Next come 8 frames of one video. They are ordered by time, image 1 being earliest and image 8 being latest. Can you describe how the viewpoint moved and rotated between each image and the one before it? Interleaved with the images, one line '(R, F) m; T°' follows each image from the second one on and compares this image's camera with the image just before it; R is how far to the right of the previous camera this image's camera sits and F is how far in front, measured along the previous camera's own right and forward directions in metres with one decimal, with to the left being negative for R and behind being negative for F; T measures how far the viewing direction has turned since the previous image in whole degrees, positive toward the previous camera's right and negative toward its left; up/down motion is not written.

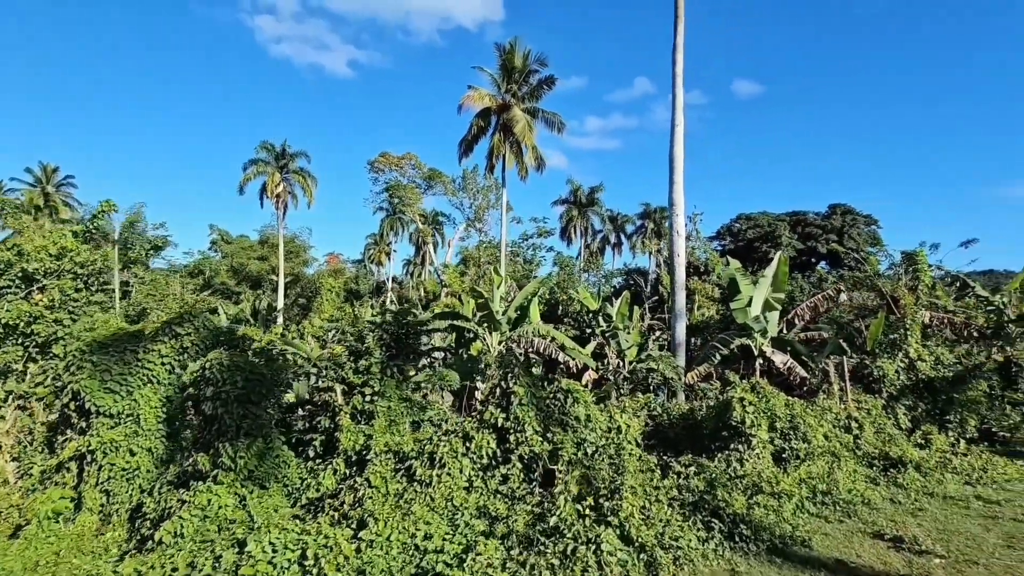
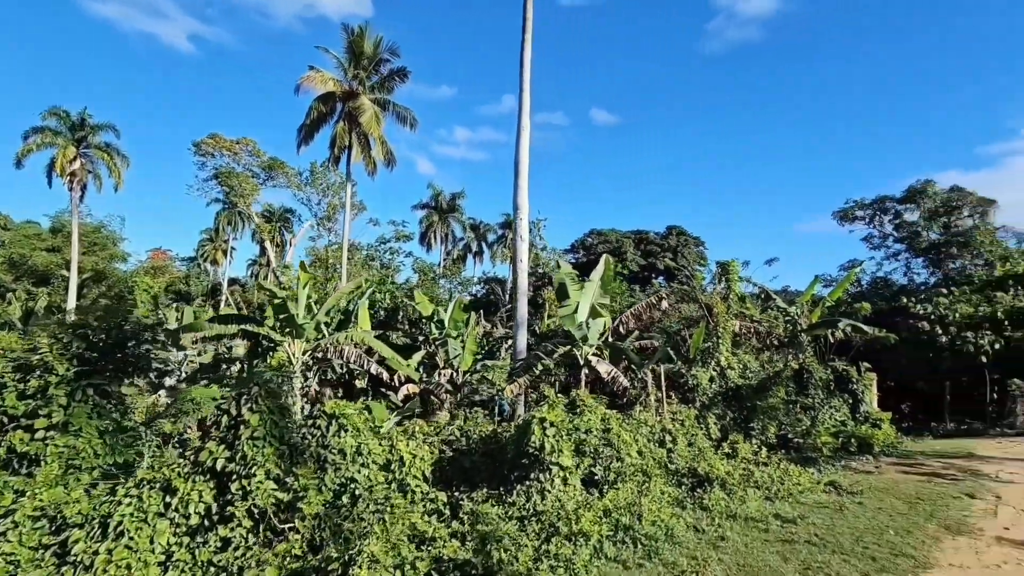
(+1.1, +1.2) m; +15°
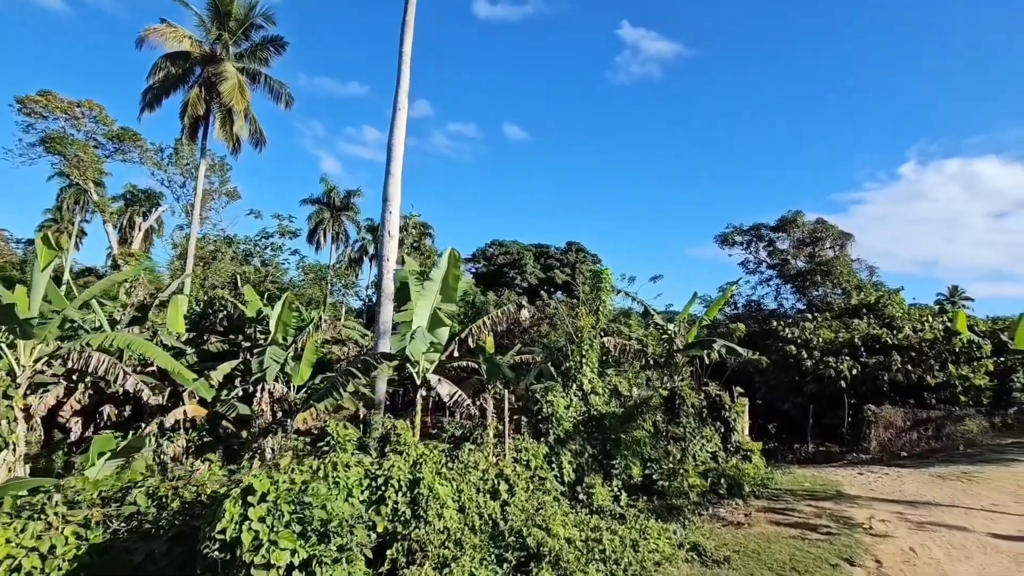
(+1.2, +1.8) m; +11°
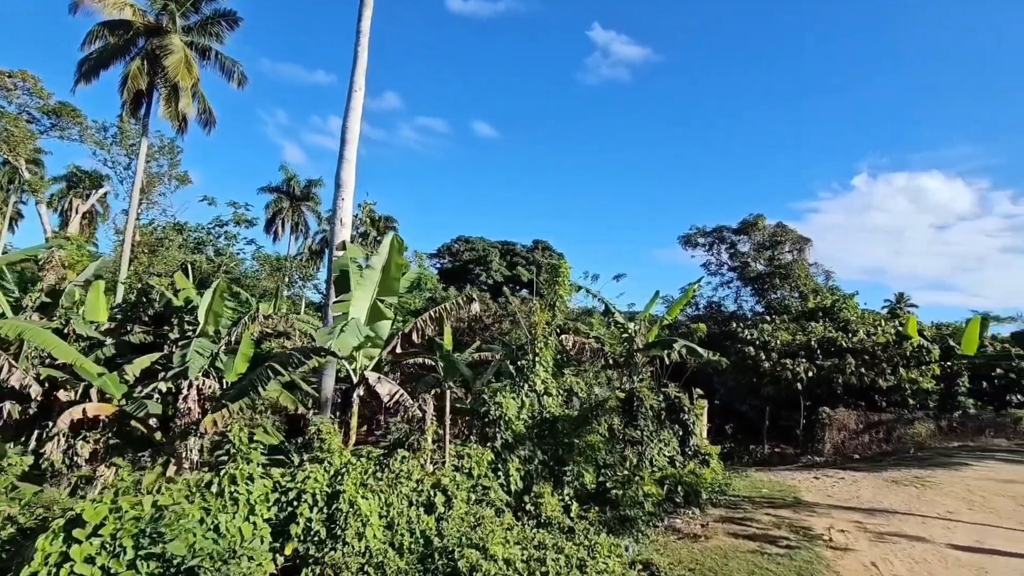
(+0.2, +0.6) m; +4°
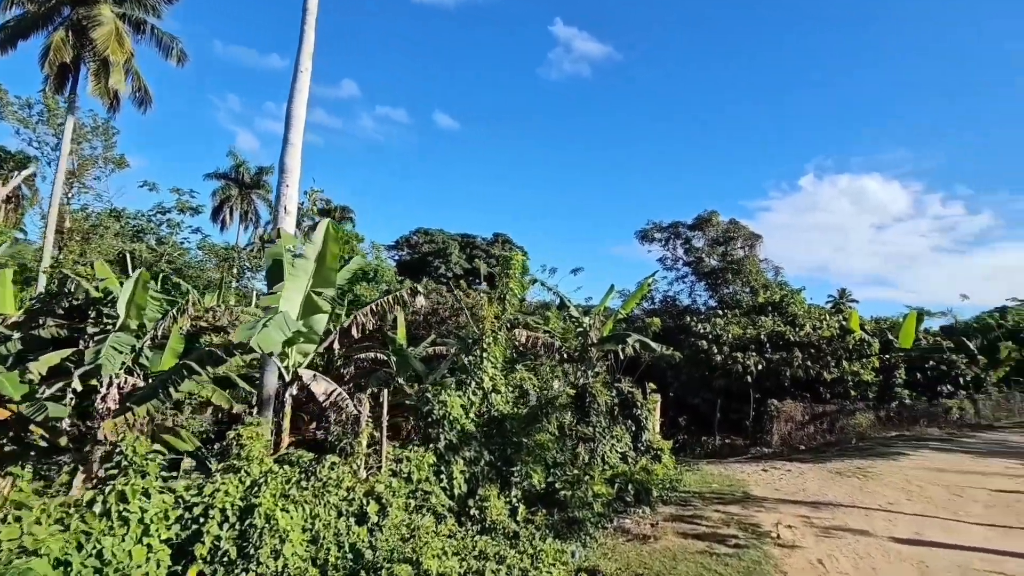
(+0.2, +0.3) m; +4°
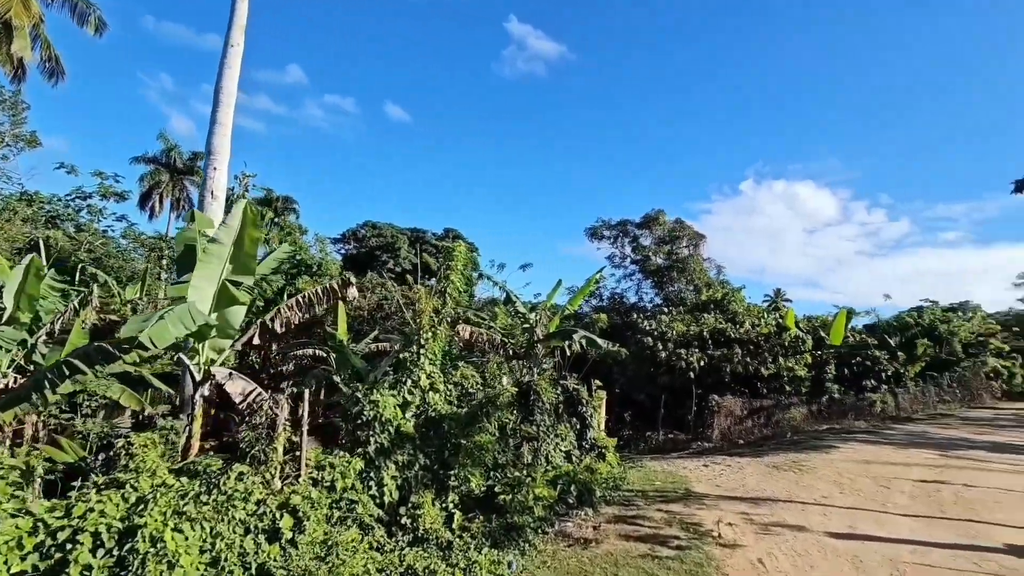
(+0.1, +0.4) m; +5°
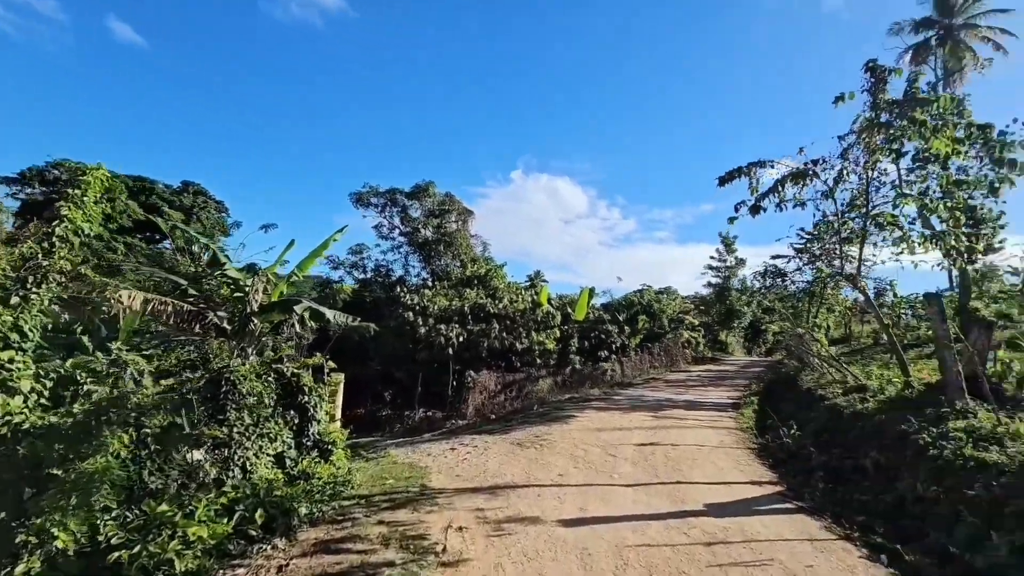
(+0.9, +1.3) m; +25°
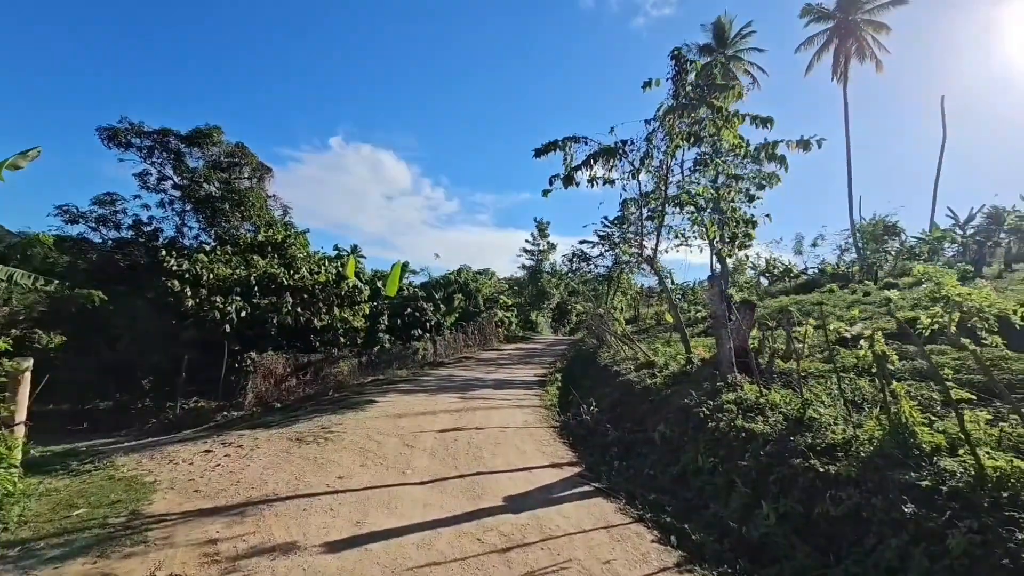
(+0.5, +1.1) m; +20°
